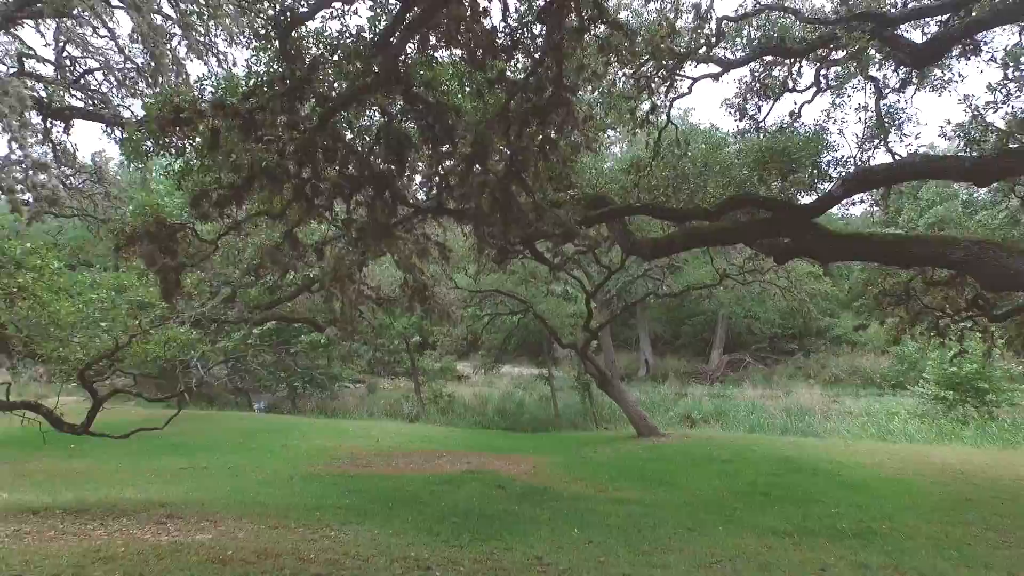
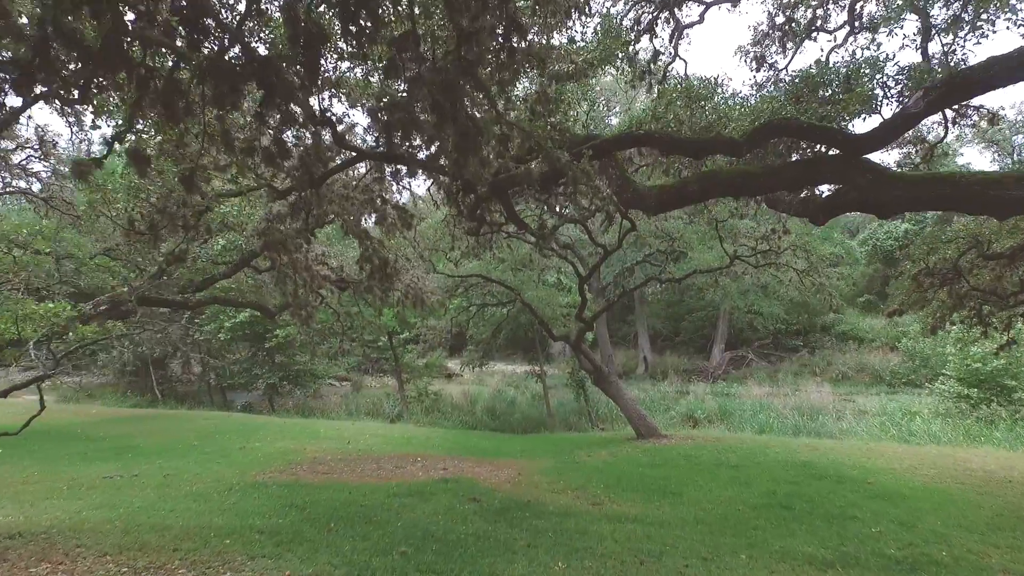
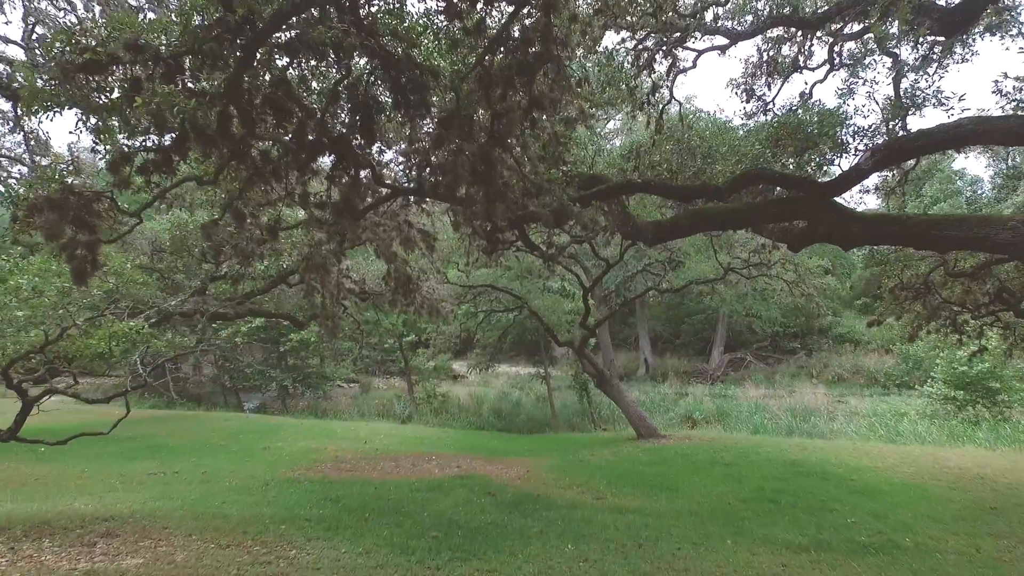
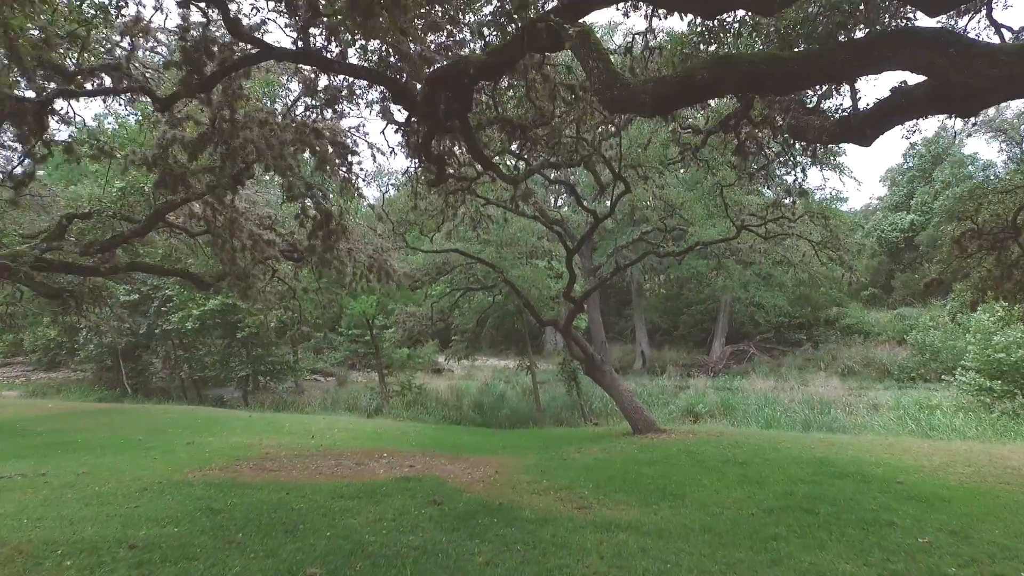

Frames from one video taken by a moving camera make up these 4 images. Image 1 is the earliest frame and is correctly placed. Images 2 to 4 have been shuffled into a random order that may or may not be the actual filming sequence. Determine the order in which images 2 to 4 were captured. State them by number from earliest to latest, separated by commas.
3, 2, 4
